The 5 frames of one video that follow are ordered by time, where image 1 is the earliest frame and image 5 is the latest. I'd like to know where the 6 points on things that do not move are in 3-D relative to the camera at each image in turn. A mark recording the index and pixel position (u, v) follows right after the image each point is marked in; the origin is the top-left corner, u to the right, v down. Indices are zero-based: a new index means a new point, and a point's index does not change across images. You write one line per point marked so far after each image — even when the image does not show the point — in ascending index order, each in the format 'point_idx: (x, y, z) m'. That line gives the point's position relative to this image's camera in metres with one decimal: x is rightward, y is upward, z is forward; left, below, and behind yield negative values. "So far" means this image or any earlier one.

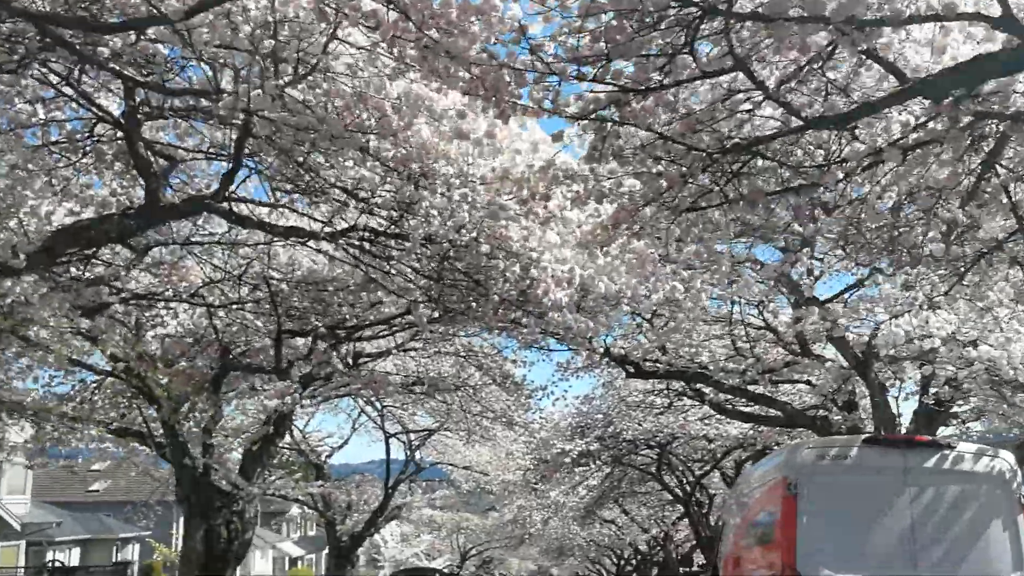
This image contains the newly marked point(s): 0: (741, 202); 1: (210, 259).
0: (+0.9, +0.4, +5.9) m
1: (-2.4, +0.2, +11.4) m
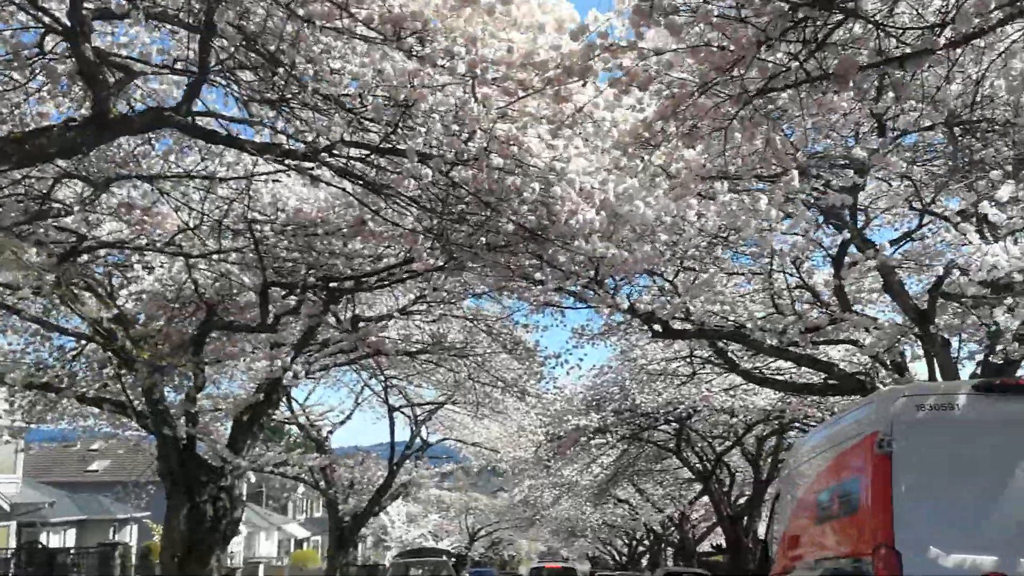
0: (+1.0, +0.7, +4.5) m
1: (-2.3, +0.6, +10.1) m
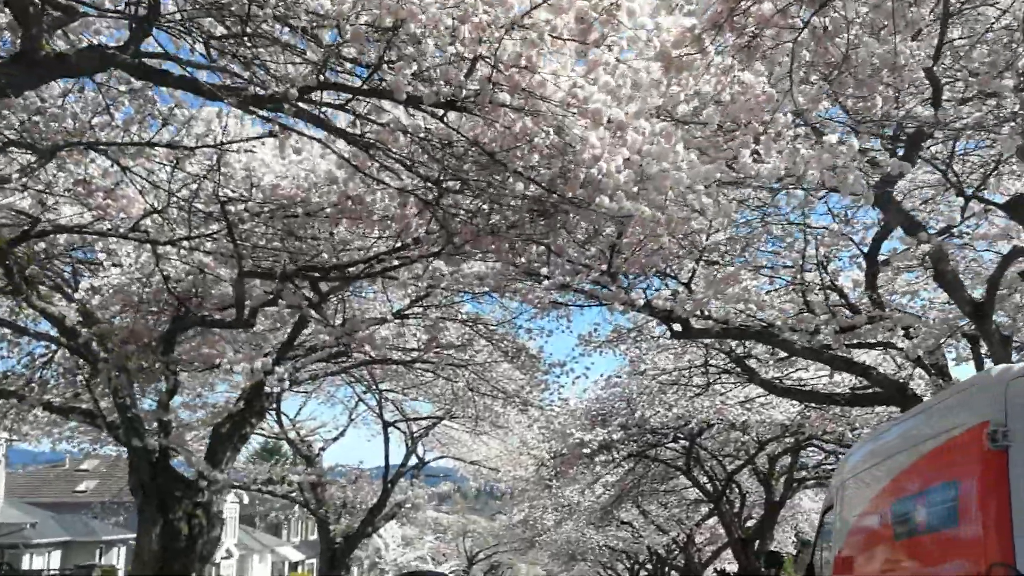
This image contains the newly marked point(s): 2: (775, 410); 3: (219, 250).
0: (+1.0, +0.8, +3.5) m
1: (-2.2, +0.7, +9.1) m
2: (+3.4, -1.6, +18.5) m
3: (-1.8, +0.2, +8.9) m
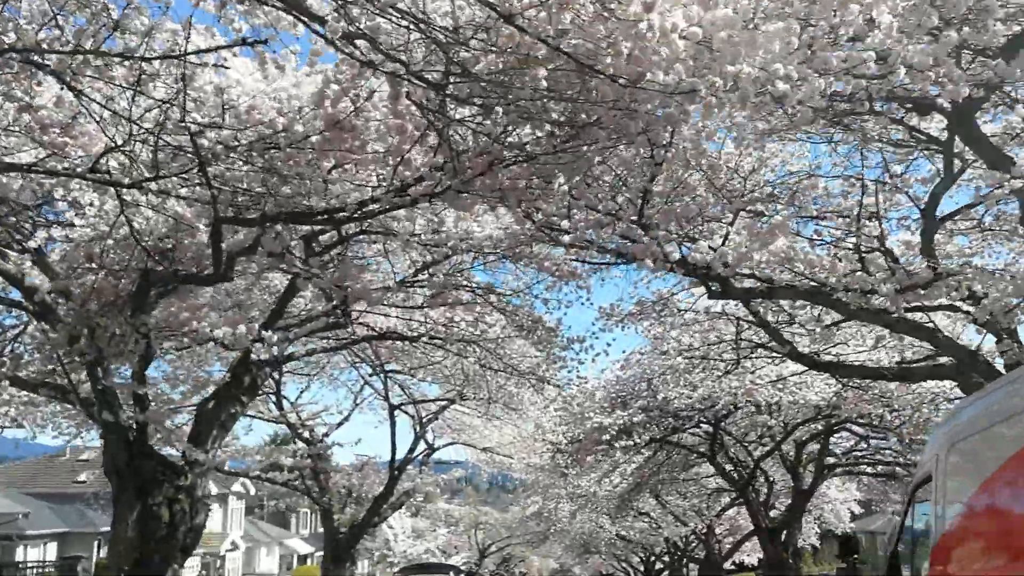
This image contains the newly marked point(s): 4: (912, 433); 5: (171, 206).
0: (+1.1, +1.1, +2.2) m
1: (-2.1, +1.0, +7.9) m
2: (+3.5, -1.2, +17.3) m
3: (-1.7, +0.5, +7.7) m
4: (+4.9, -1.8, +17.7) m
5: (-2.0, +0.5, +8.5) m
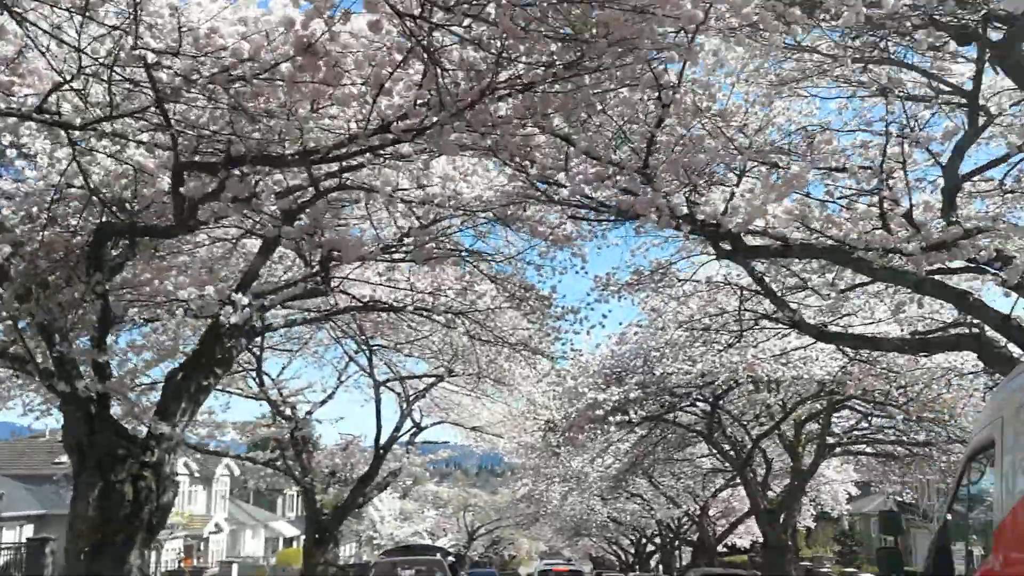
0: (+1.1, +1.2, +1.5) m
1: (-2.2, +1.2, +7.1) m
2: (+3.4, -0.9, +16.6) m
3: (-1.7, +0.8, +6.9) m
4: (+4.8, -1.4, +17.0) m
5: (-2.1, +0.7, +7.7) m
